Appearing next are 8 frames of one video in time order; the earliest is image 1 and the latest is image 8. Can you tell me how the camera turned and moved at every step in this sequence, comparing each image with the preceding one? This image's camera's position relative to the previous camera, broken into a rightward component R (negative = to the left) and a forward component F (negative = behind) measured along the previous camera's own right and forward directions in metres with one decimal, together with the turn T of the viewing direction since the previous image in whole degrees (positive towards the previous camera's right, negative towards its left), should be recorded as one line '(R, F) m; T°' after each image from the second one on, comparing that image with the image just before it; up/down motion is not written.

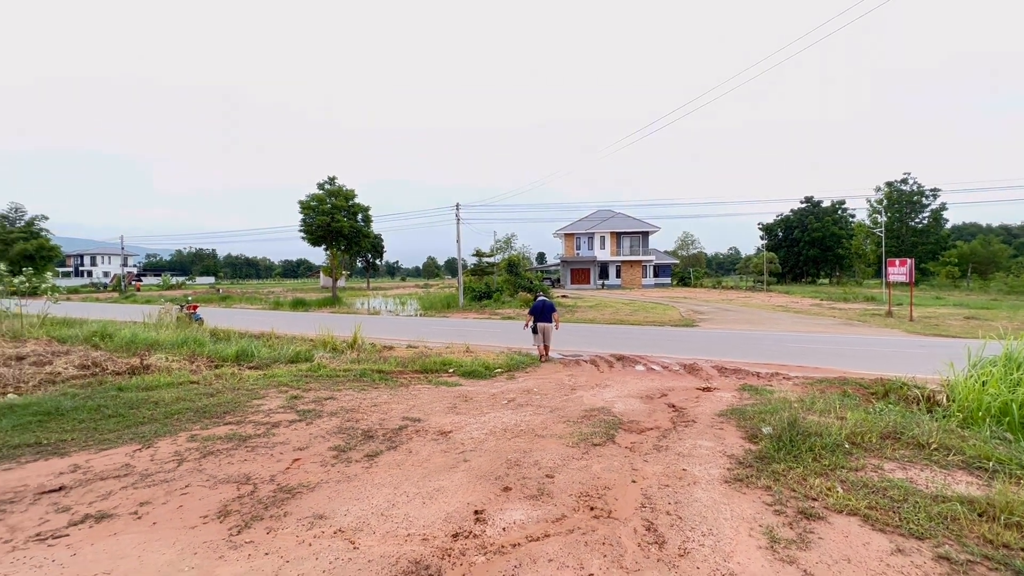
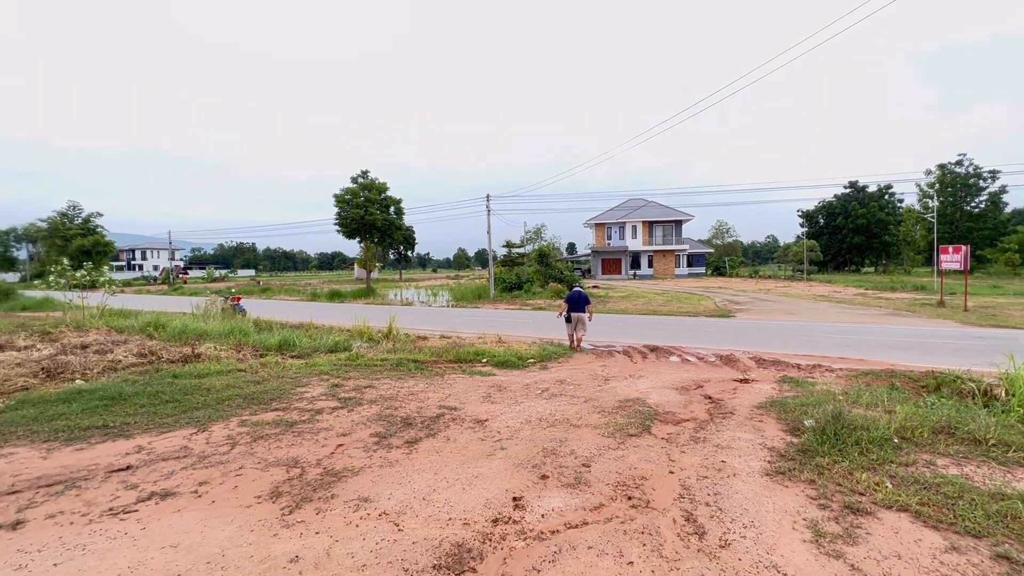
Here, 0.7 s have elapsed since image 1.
(-0.1, 0.0) m; -4°
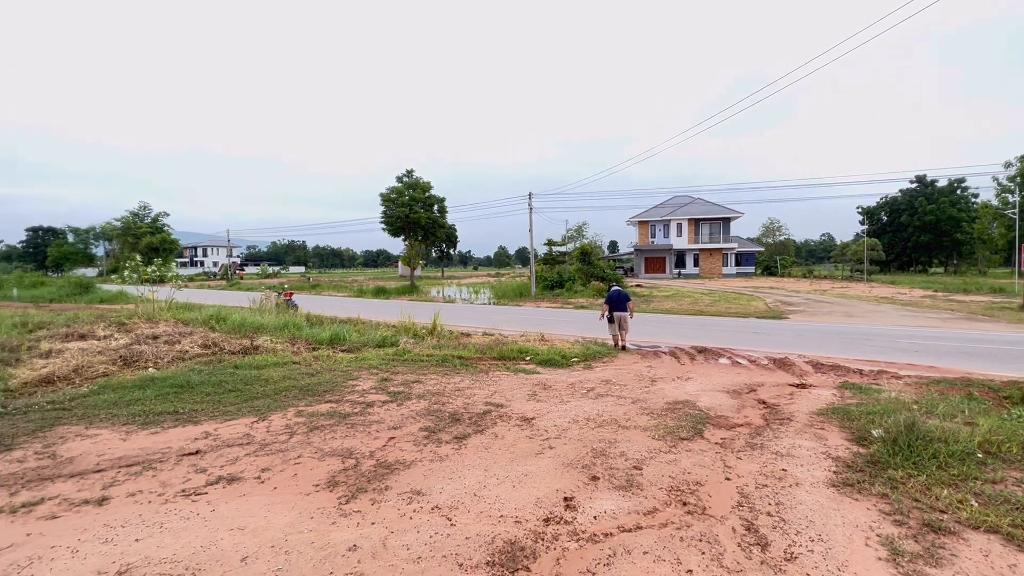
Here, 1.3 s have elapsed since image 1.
(-0.1, 0.0) m; -5°
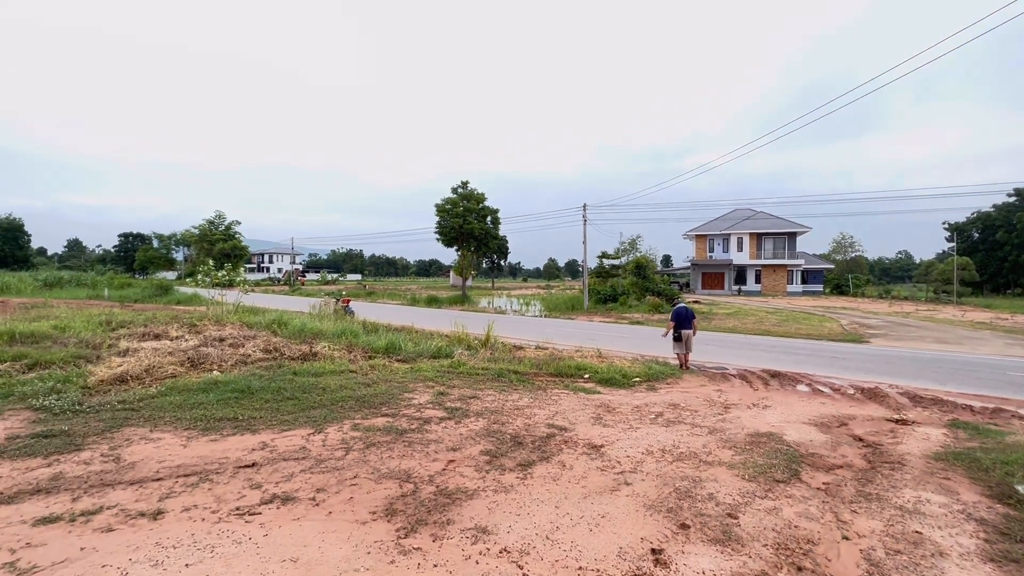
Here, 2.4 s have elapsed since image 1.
(-0.2, +0.4) m; -6°
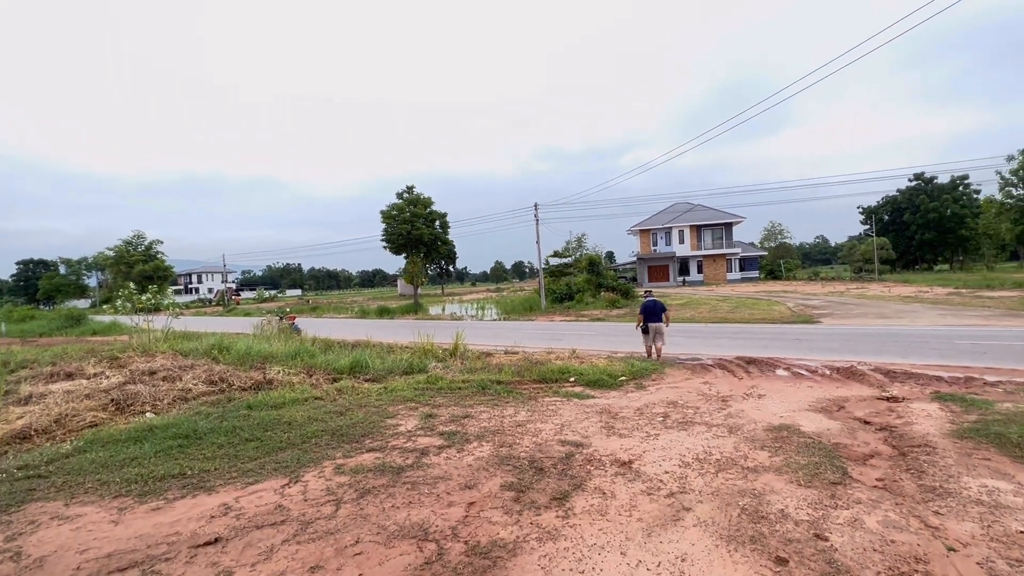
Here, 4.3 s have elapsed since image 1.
(-0.6, +0.8) m; +6°
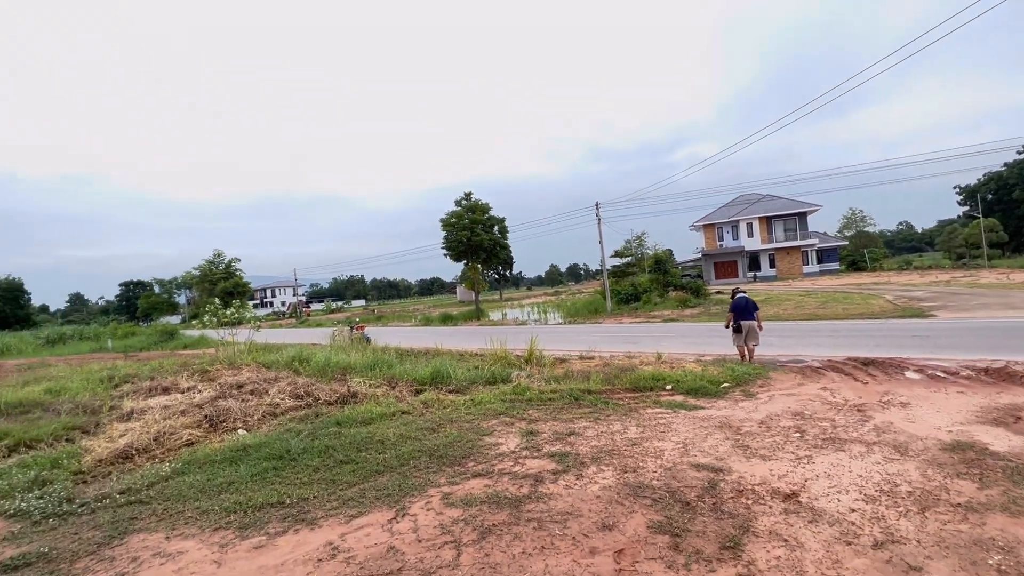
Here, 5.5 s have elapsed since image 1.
(-0.6, +0.6) m; -7°
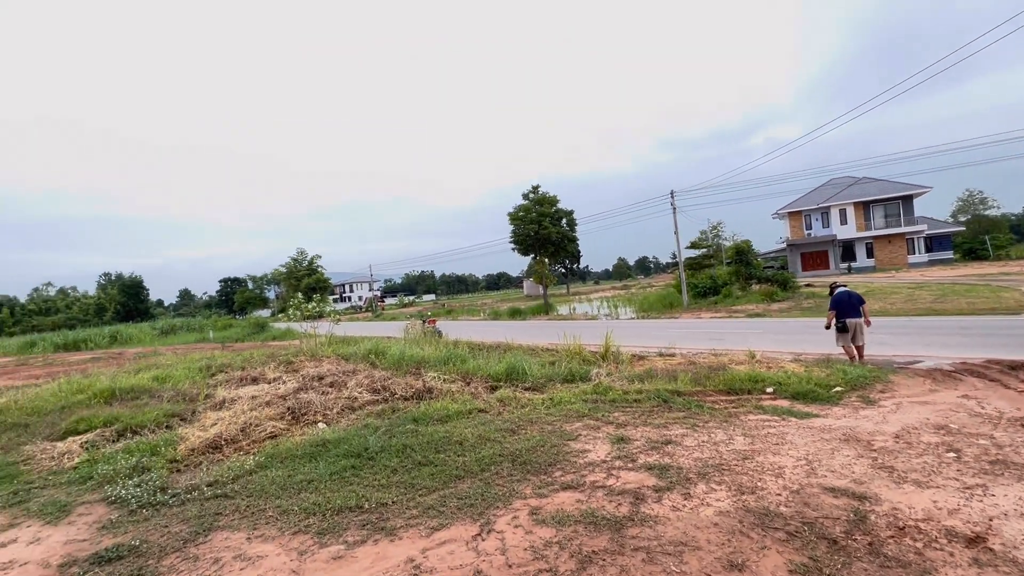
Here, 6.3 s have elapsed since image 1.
(-0.2, +0.5) m; -8°
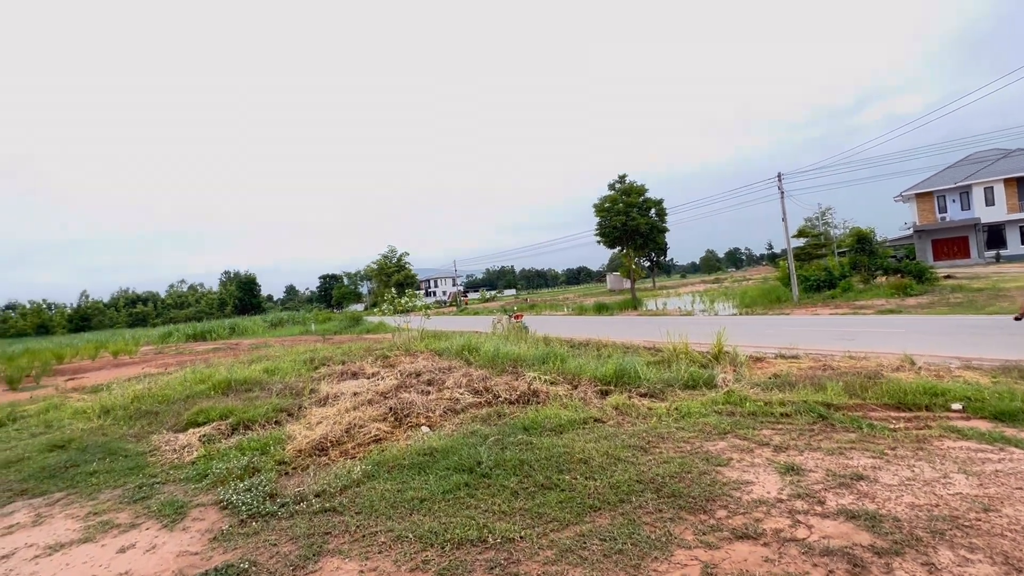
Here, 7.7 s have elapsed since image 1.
(-0.5, +0.7) m; -10°
